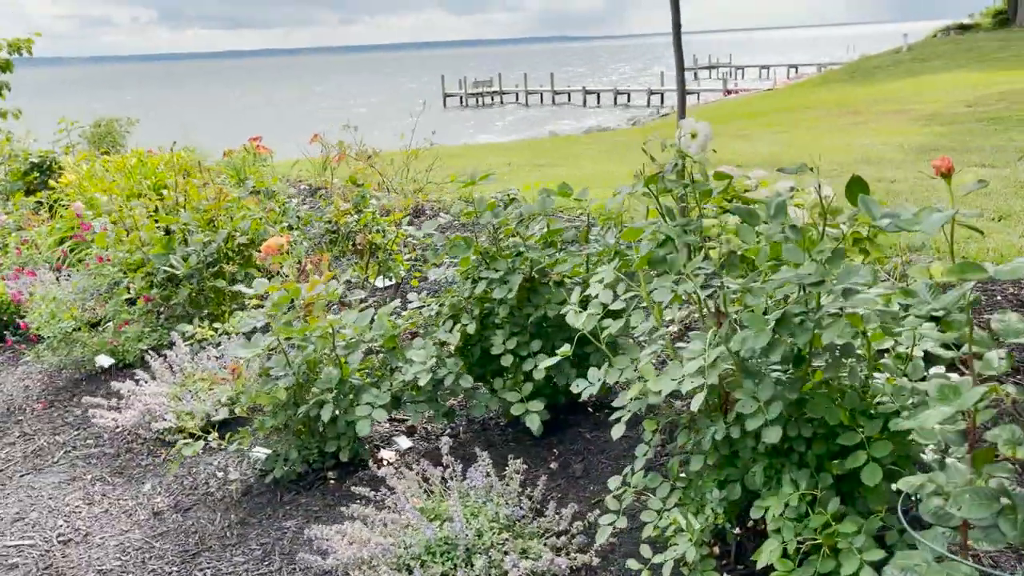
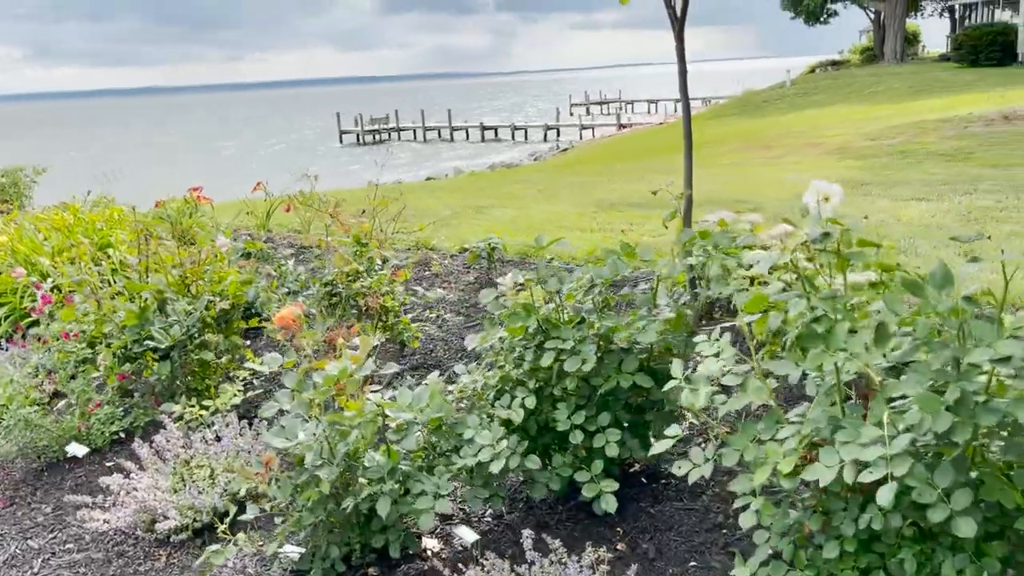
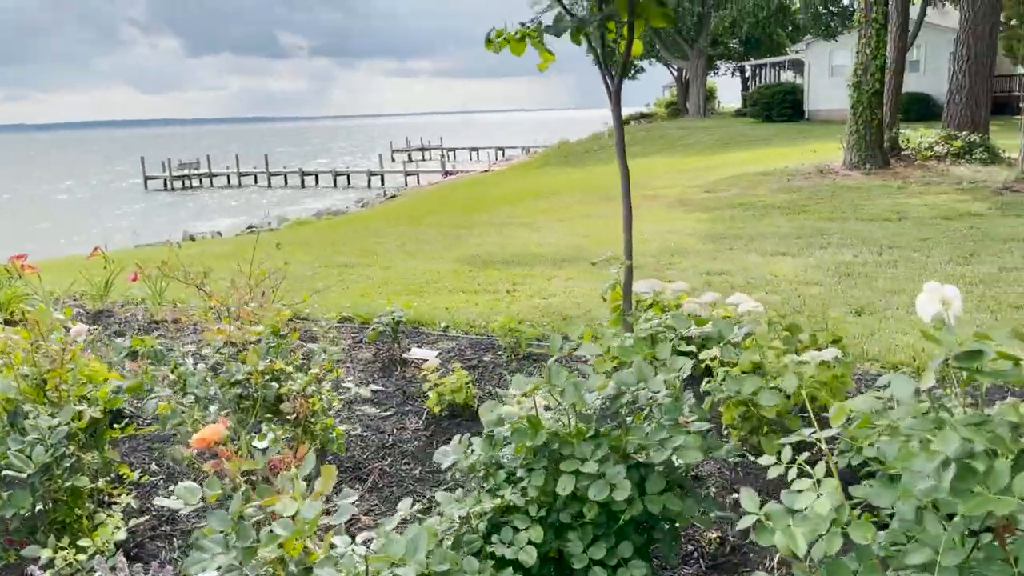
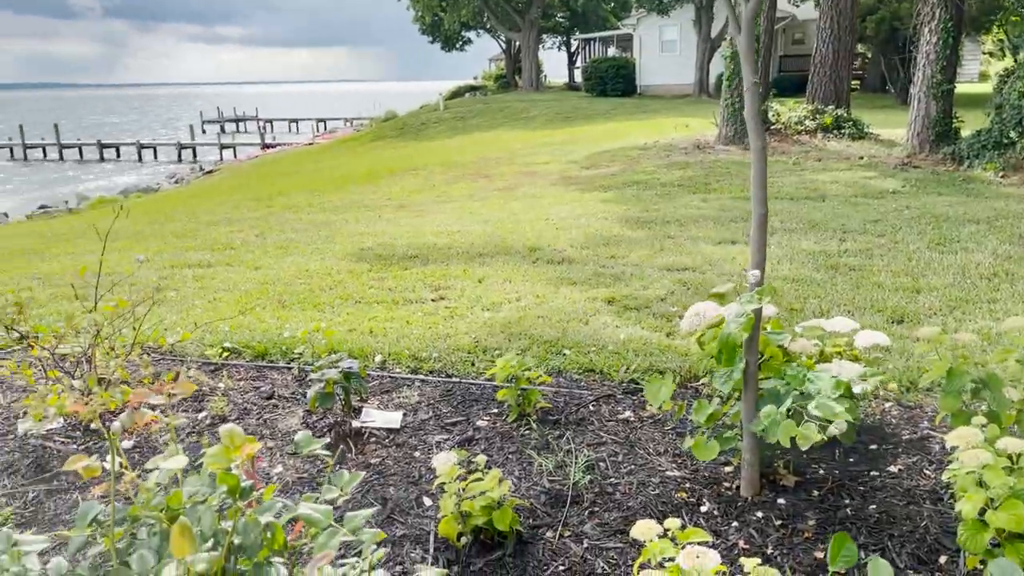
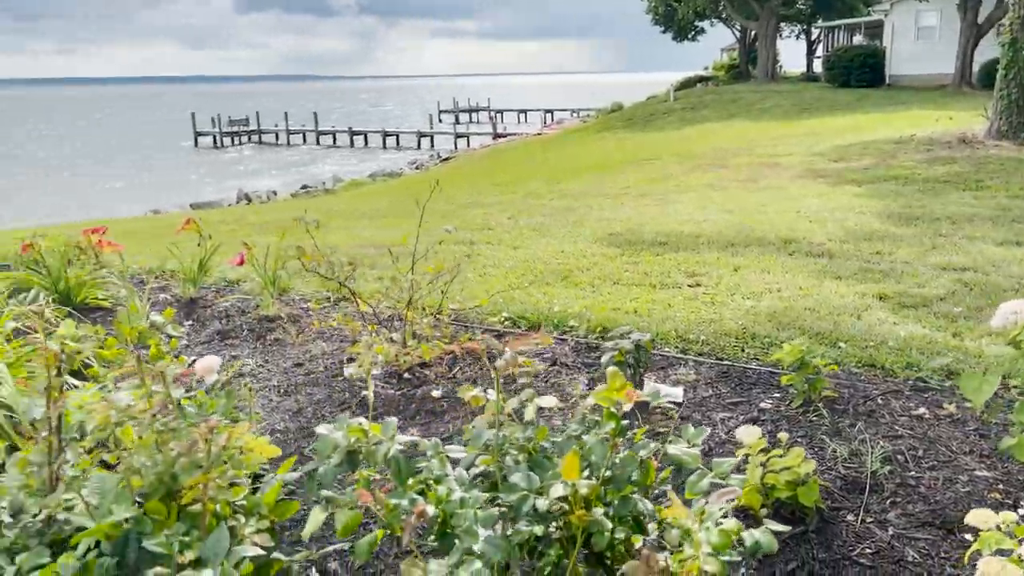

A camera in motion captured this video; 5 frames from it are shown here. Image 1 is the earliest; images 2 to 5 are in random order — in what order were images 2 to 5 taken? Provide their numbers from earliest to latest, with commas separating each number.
2, 3, 4, 5
